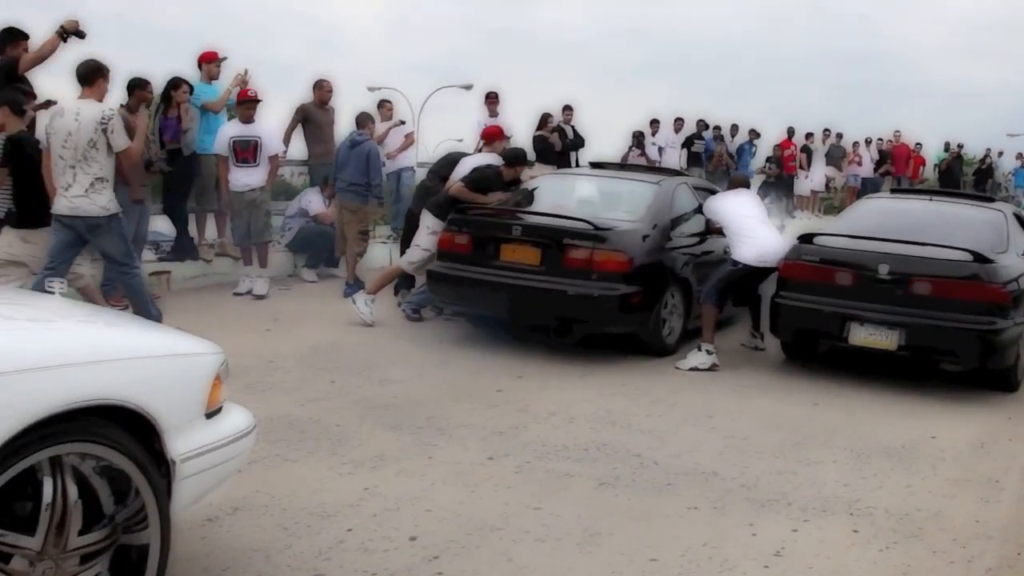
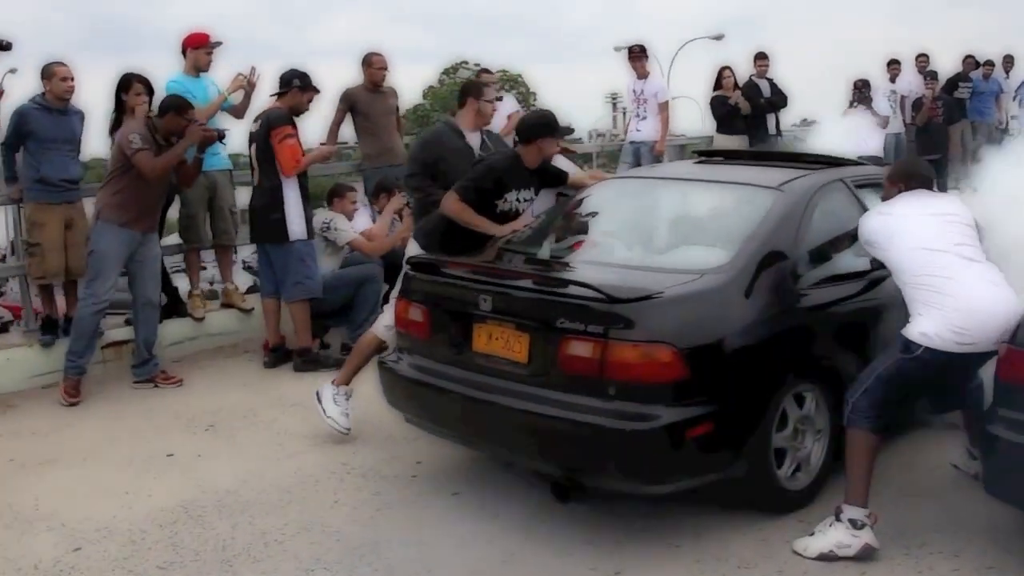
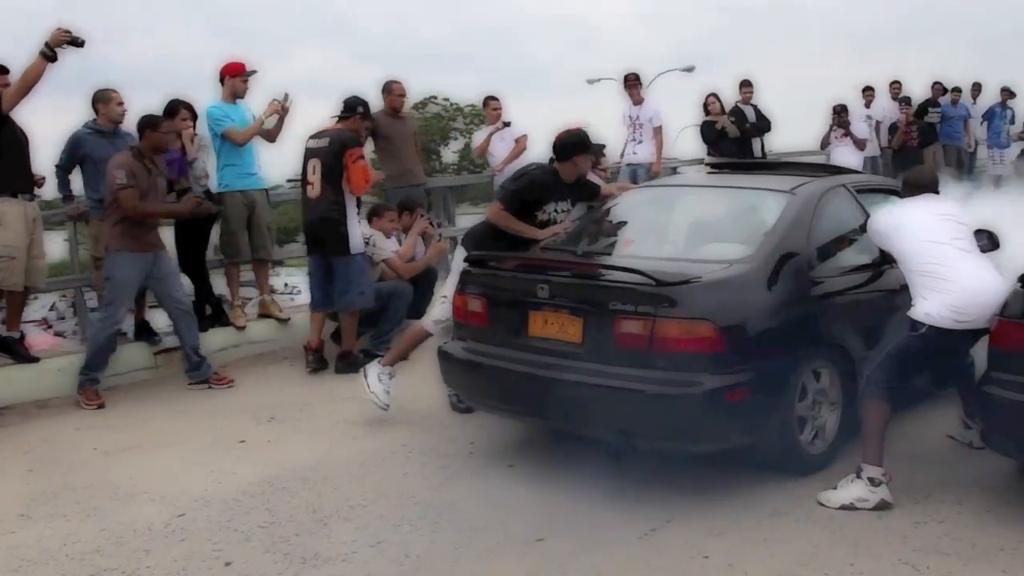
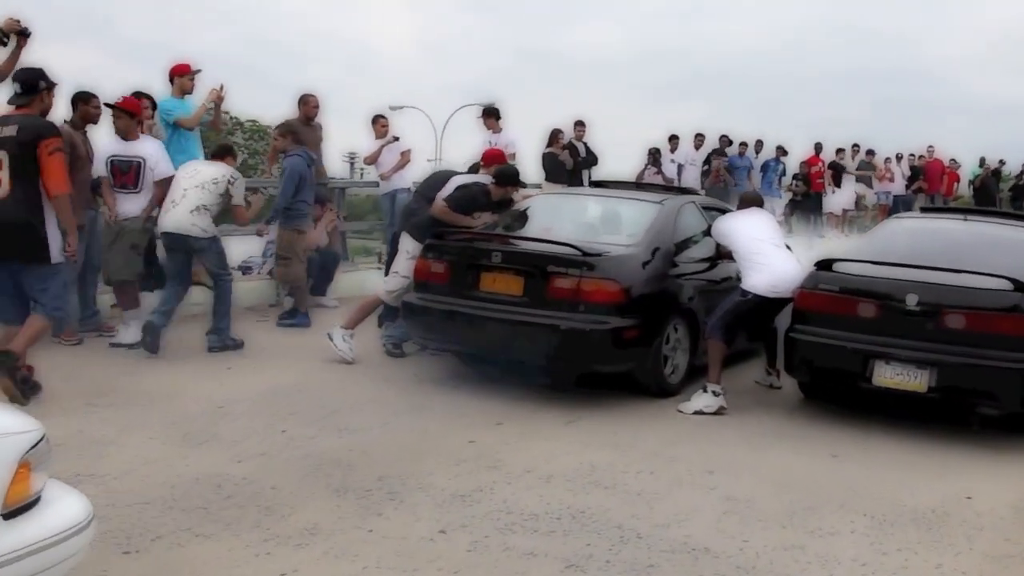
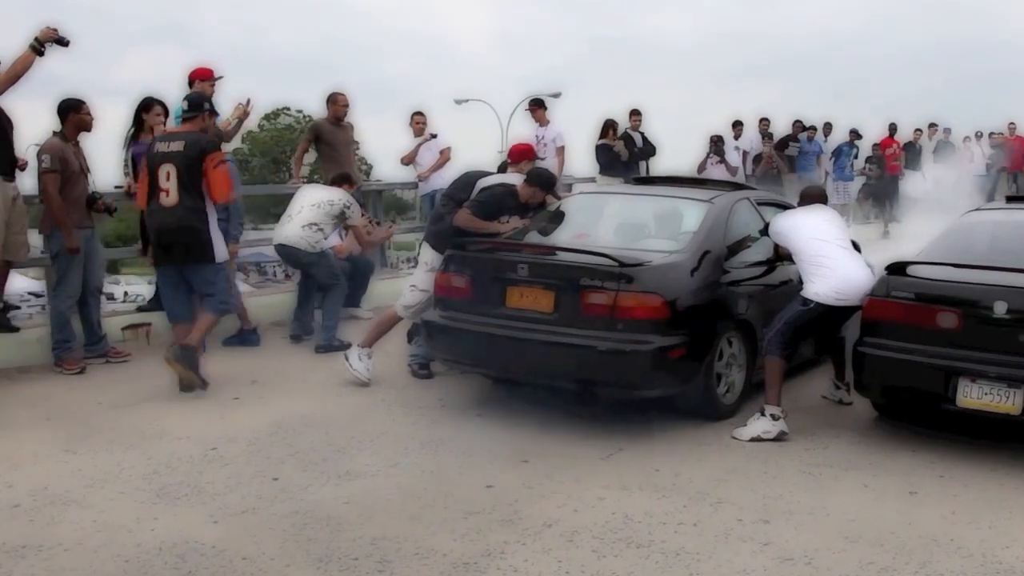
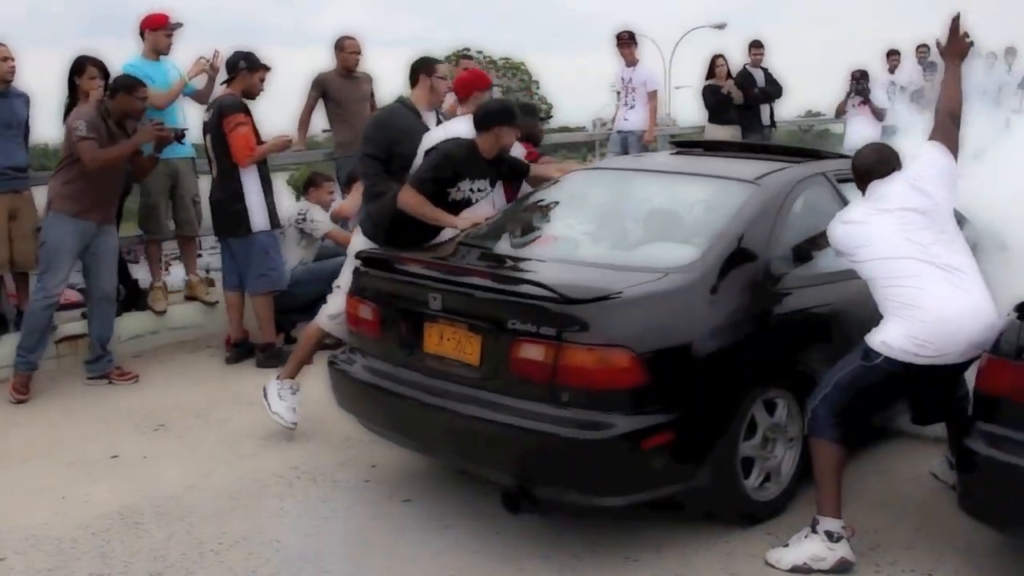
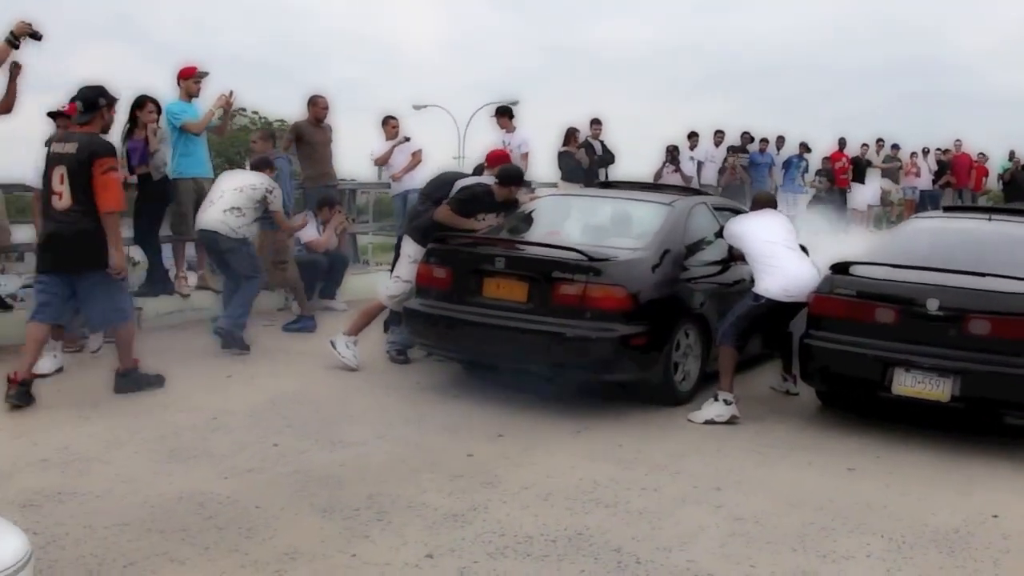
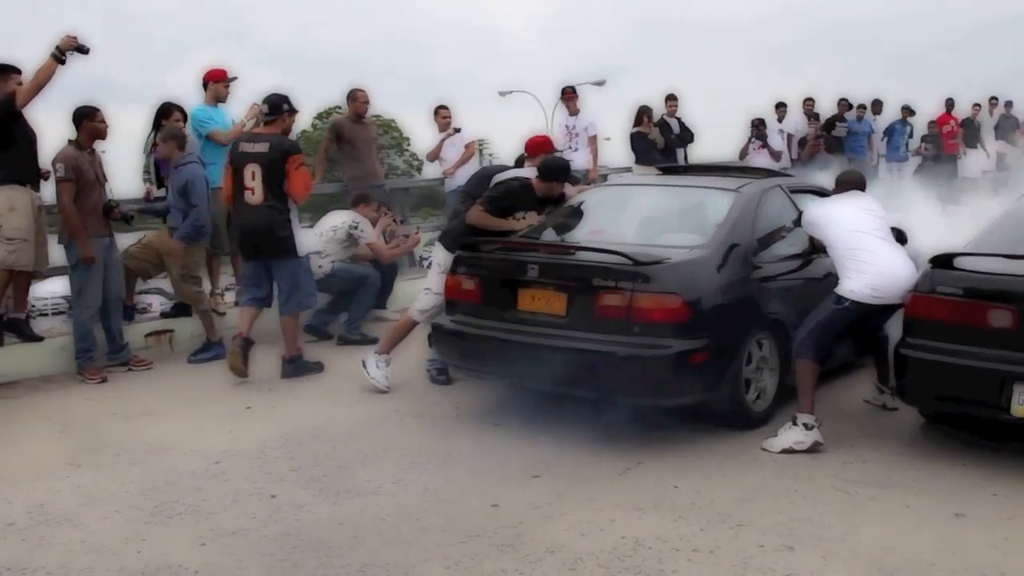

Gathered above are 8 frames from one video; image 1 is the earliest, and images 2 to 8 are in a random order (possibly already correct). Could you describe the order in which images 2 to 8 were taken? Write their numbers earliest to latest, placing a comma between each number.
4, 7, 5, 8, 3, 2, 6
